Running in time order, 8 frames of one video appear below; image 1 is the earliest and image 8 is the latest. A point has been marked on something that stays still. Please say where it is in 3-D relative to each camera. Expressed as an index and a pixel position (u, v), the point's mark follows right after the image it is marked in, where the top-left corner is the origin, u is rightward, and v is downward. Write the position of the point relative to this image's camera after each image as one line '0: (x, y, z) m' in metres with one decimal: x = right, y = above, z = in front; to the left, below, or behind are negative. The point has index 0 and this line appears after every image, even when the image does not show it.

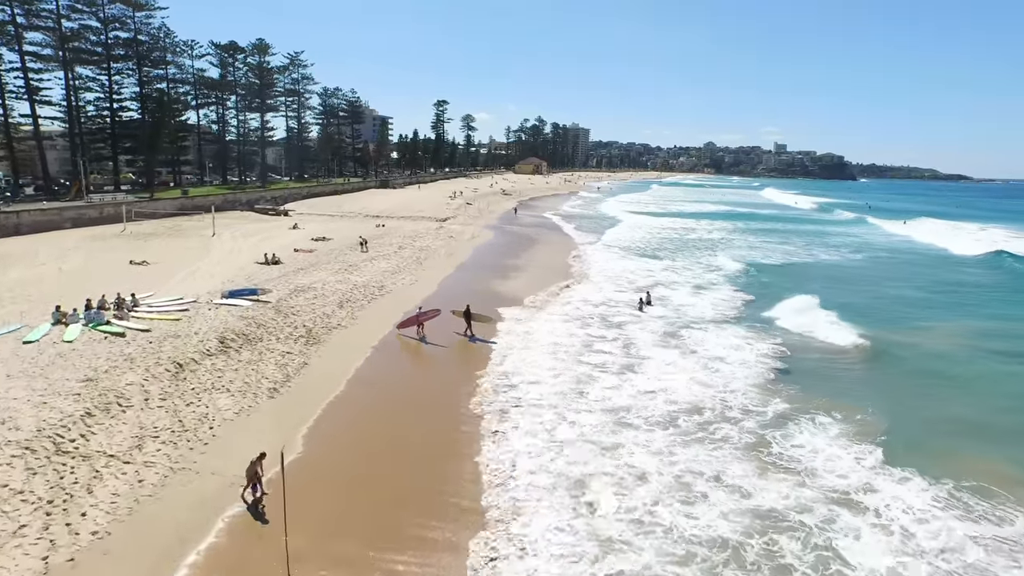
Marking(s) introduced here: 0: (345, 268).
0: (-5.2, +0.5, +19.8) m
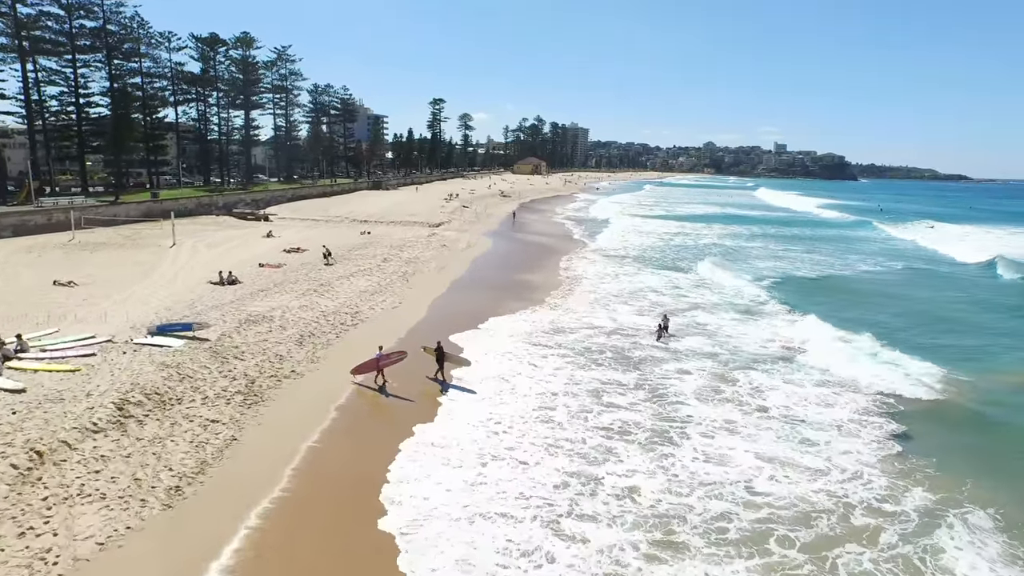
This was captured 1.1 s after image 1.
0: (-5.2, -0.1, +16.7) m
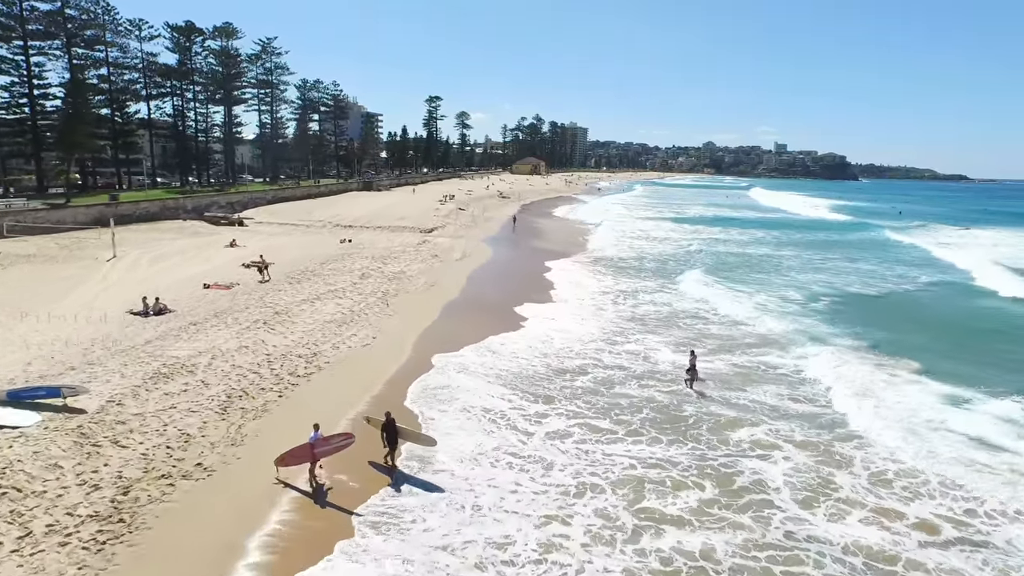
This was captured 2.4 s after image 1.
0: (-5.0, -0.7, +13.0) m
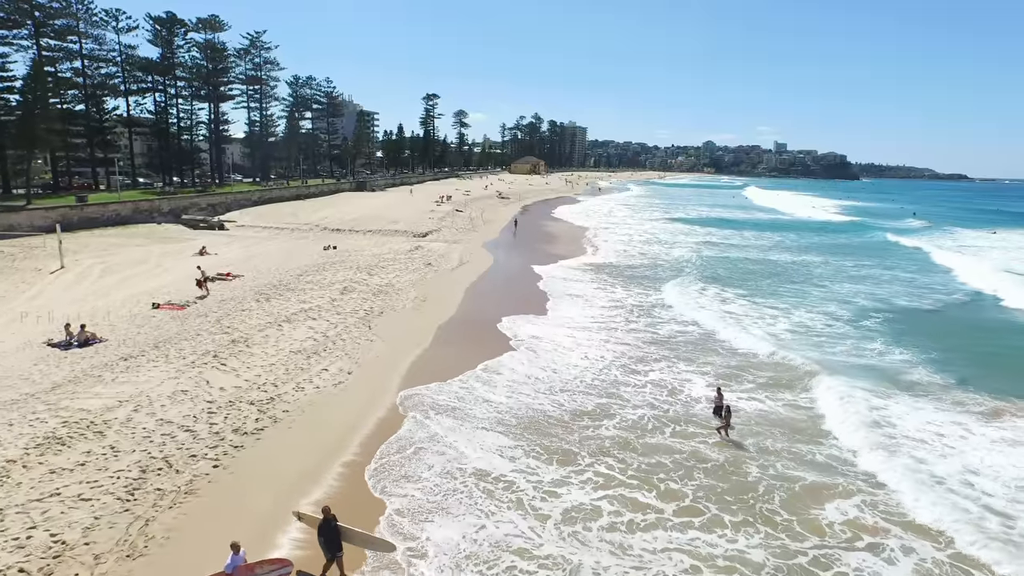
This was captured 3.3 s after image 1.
0: (-4.9, -1.1, +10.6) m
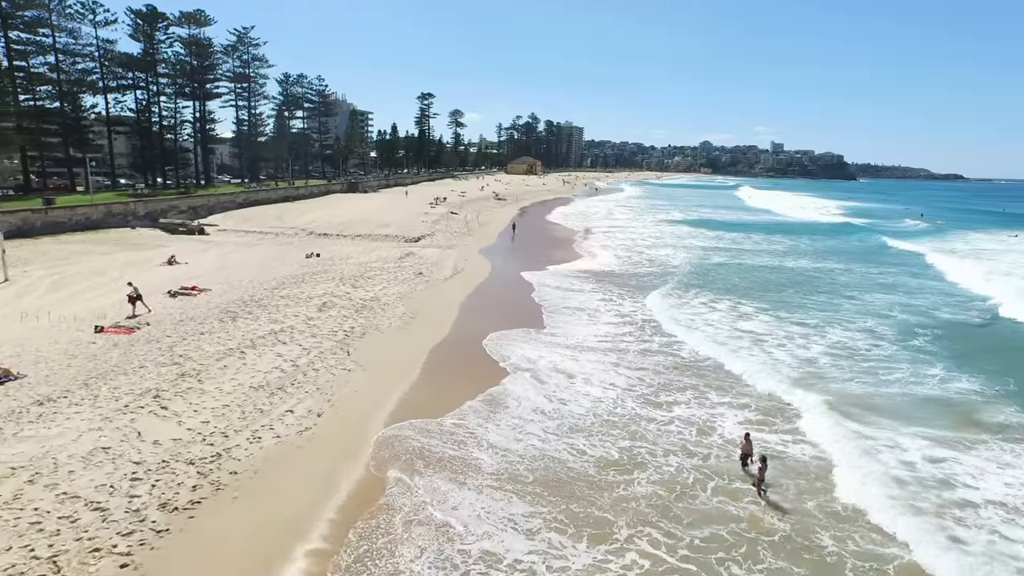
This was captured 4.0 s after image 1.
0: (-4.9, -1.4, +8.8) m
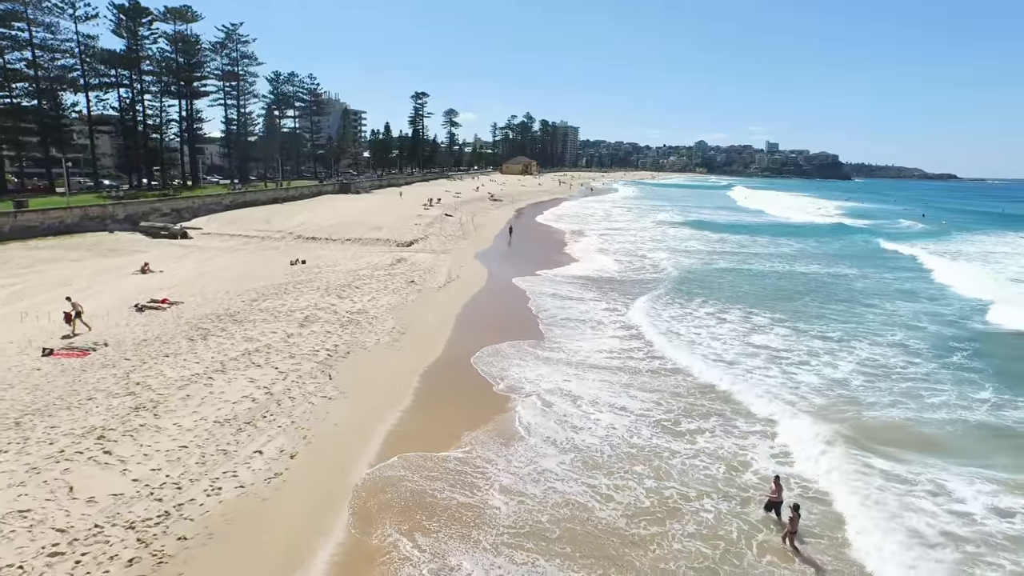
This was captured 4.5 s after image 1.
0: (-4.8, -1.6, +7.5) m
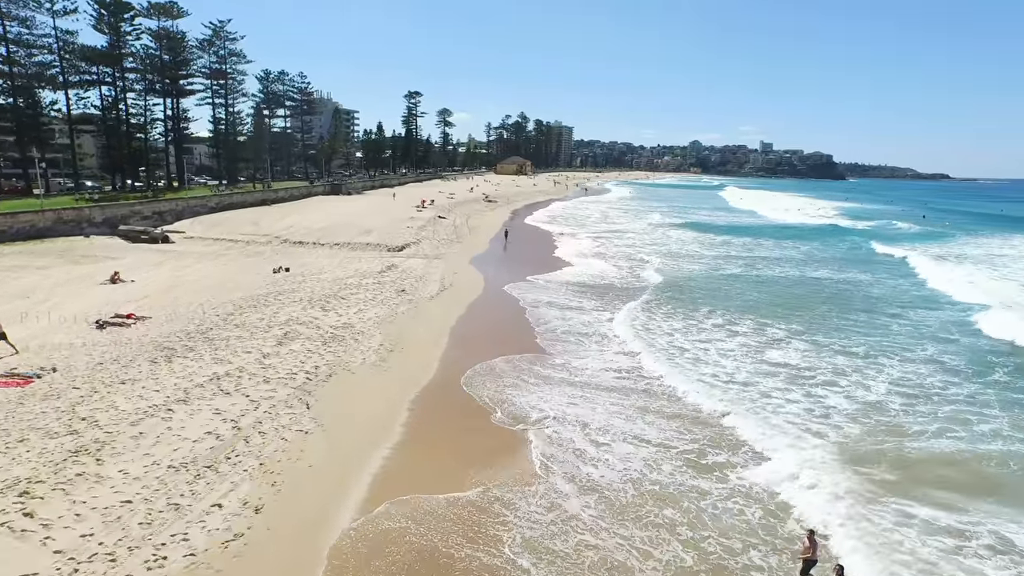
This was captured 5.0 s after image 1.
0: (-4.8, -1.9, +6.3) m
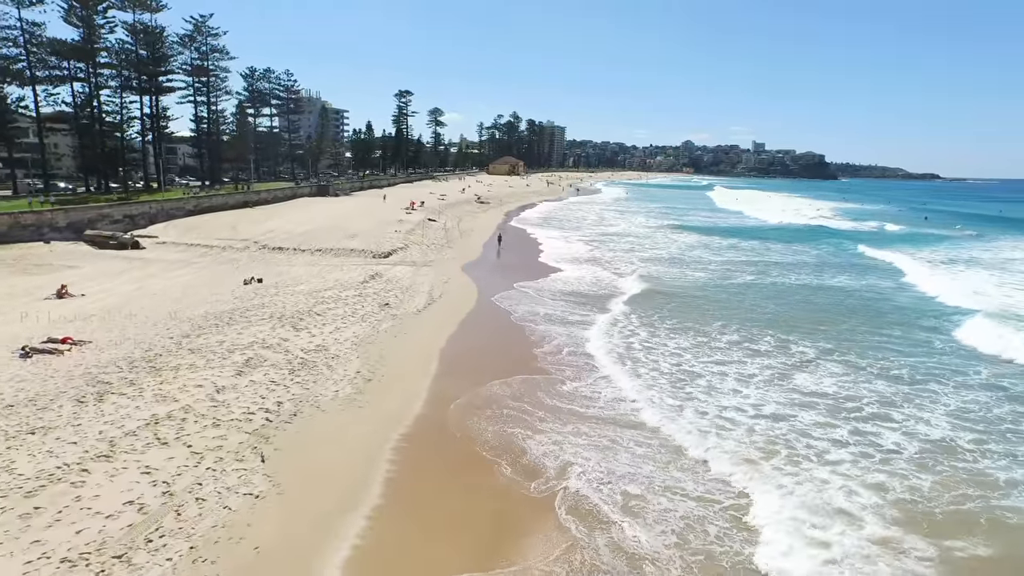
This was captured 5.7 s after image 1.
0: (-4.7, -2.2, +4.6) m
